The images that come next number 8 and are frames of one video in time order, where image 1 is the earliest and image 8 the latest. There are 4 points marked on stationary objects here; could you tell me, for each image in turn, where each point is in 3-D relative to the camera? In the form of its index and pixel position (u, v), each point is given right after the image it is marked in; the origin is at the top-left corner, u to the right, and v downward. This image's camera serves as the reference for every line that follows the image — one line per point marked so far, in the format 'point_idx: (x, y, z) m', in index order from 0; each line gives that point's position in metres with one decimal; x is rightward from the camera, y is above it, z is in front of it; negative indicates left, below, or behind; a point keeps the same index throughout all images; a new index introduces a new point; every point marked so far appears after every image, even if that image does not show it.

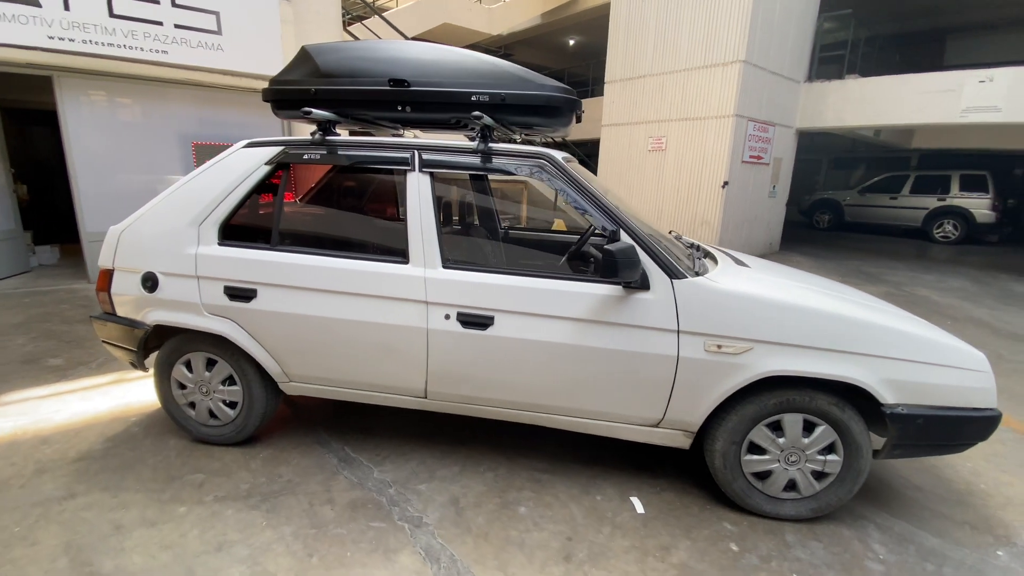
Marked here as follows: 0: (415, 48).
0: (-0.6, +1.4, +2.8) m
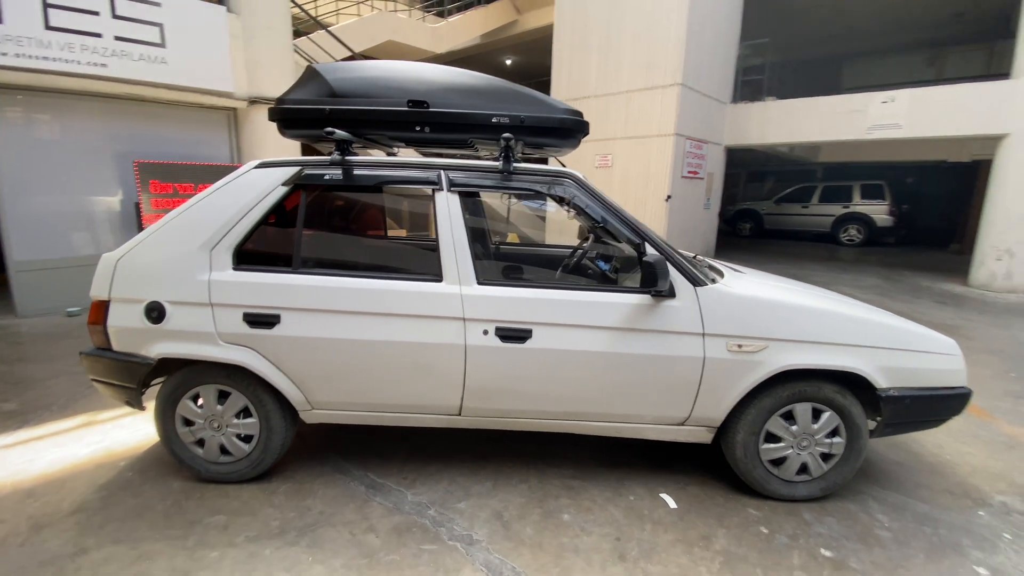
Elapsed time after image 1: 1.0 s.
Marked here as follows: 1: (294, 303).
0: (-0.5, +1.3, +2.8) m
1: (-1.1, -0.1, +2.4) m
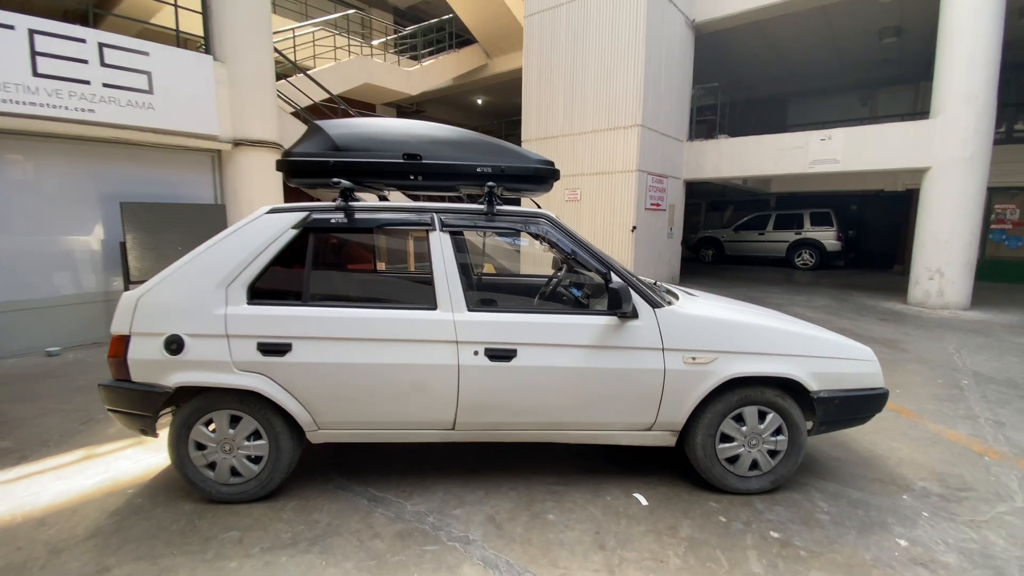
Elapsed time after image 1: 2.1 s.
0: (-0.6, +1.1, +3.2) m
1: (-1.2, -0.3, +2.7) m
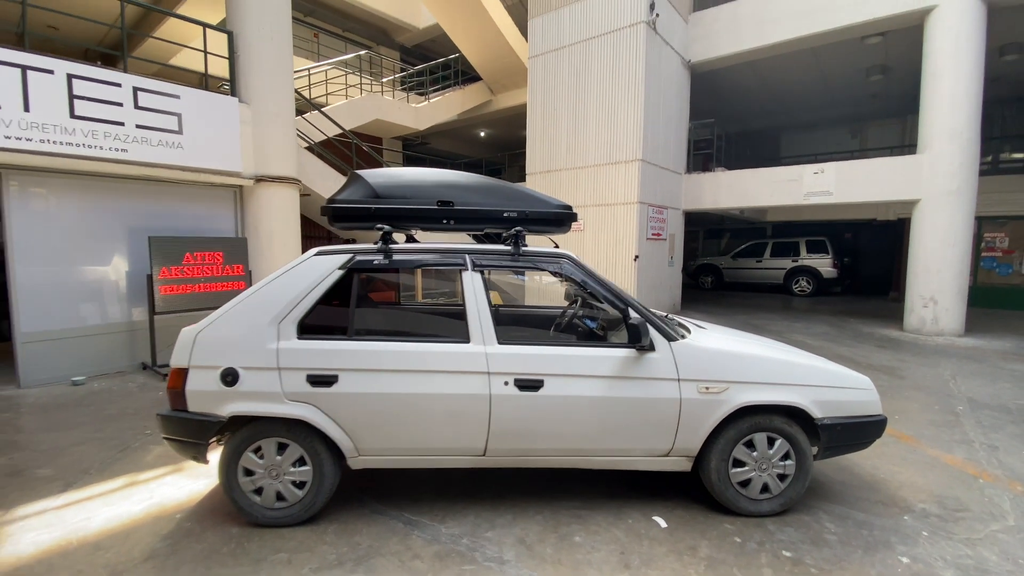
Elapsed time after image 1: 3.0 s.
0: (-0.5, +0.8, +3.5) m
1: (-1.0, -0.5, +2.9) m
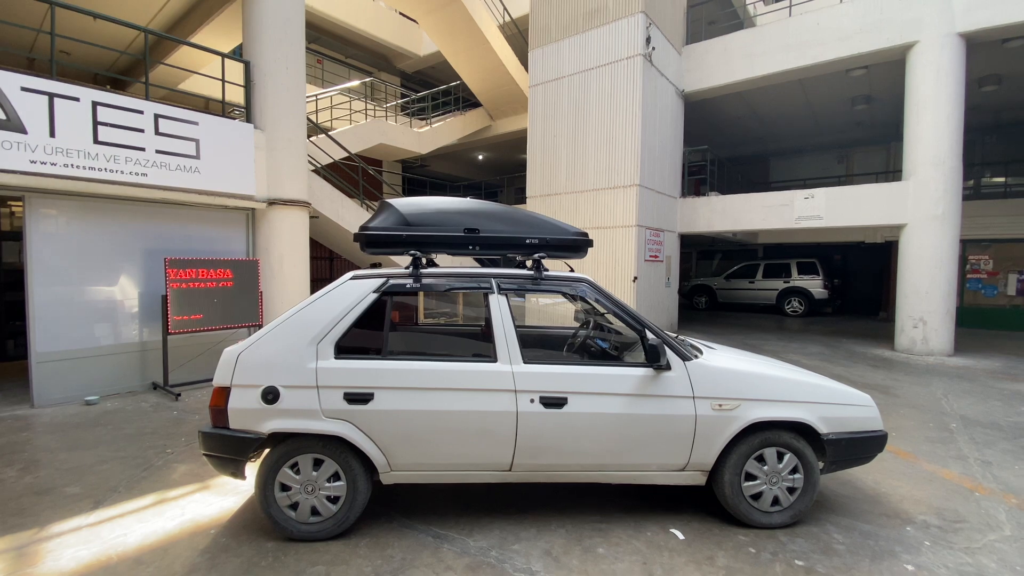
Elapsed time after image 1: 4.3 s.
0: (-0.3, +0.7, +3.7) m
1: (-0.8, -0.6, +3.1) m
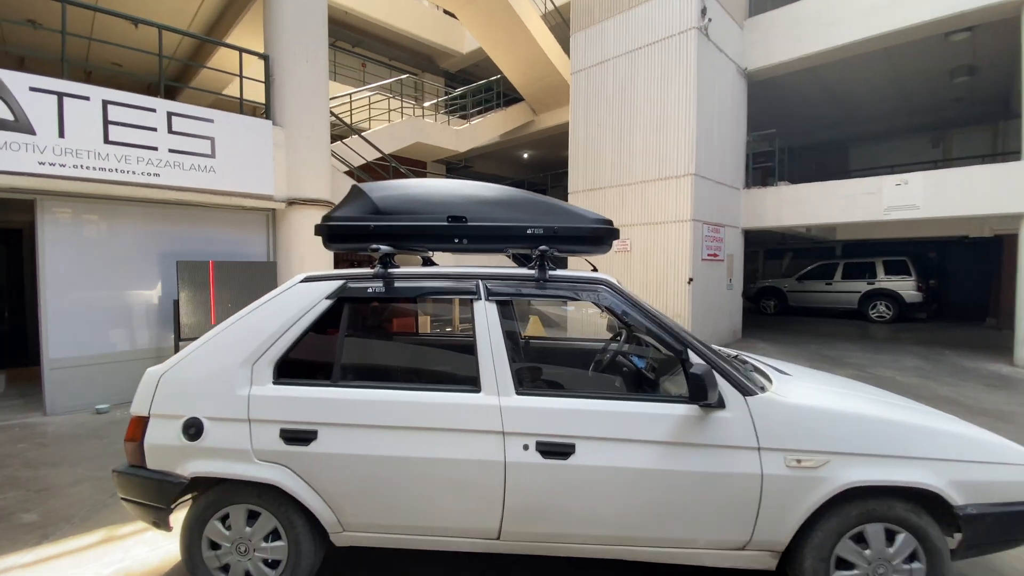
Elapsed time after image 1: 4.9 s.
0: (-0.3, +0.6, +3.0) m
1: (-0.9, -0.7, +2.4) m
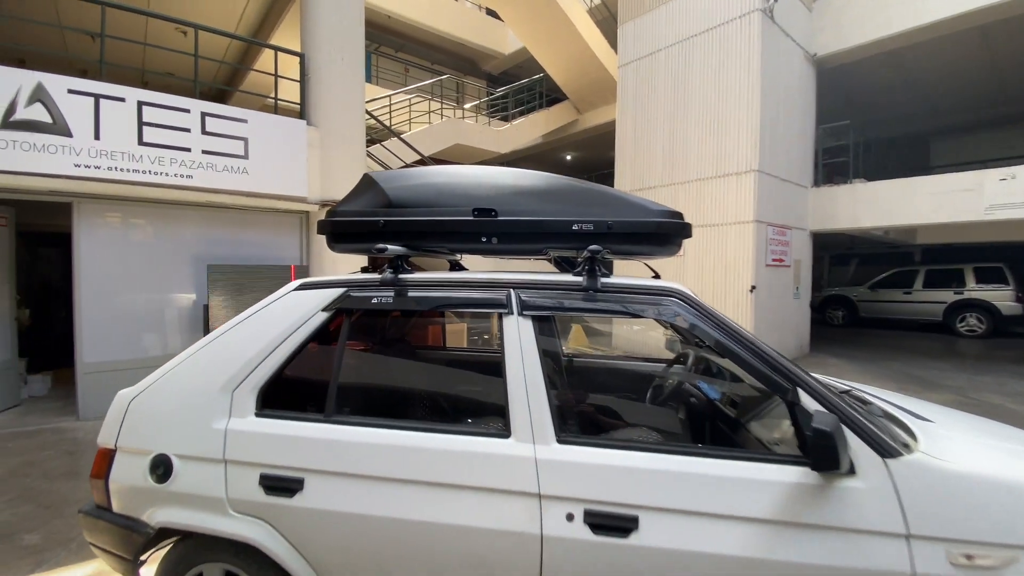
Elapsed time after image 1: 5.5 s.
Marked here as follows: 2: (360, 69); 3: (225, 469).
0: (-0.1, +0.6, +2.4) m
1: (-0.8, -0.7, +1.9) m
2: (-2.5, +3.6, +7.7) m
3: (-1.2, -0.7, +1.9) m
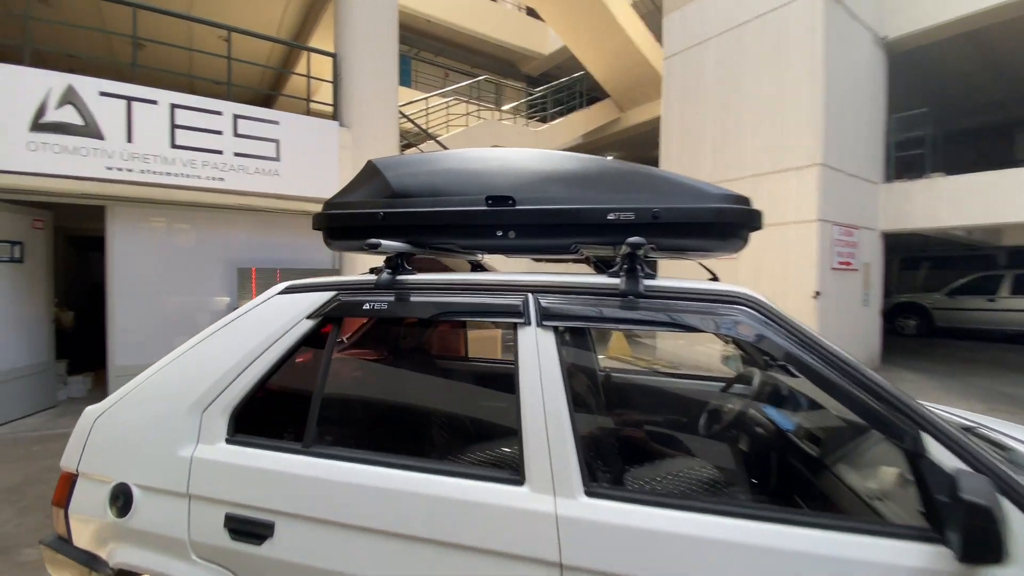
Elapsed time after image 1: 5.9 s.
0: (0.0, +0.6, +2.0) m
1: (-0.7, -0.7, +1.5) m
2: (-1.9, +3.5, +7.5) m
3: (-1.1, -0.7, +1.6) m
